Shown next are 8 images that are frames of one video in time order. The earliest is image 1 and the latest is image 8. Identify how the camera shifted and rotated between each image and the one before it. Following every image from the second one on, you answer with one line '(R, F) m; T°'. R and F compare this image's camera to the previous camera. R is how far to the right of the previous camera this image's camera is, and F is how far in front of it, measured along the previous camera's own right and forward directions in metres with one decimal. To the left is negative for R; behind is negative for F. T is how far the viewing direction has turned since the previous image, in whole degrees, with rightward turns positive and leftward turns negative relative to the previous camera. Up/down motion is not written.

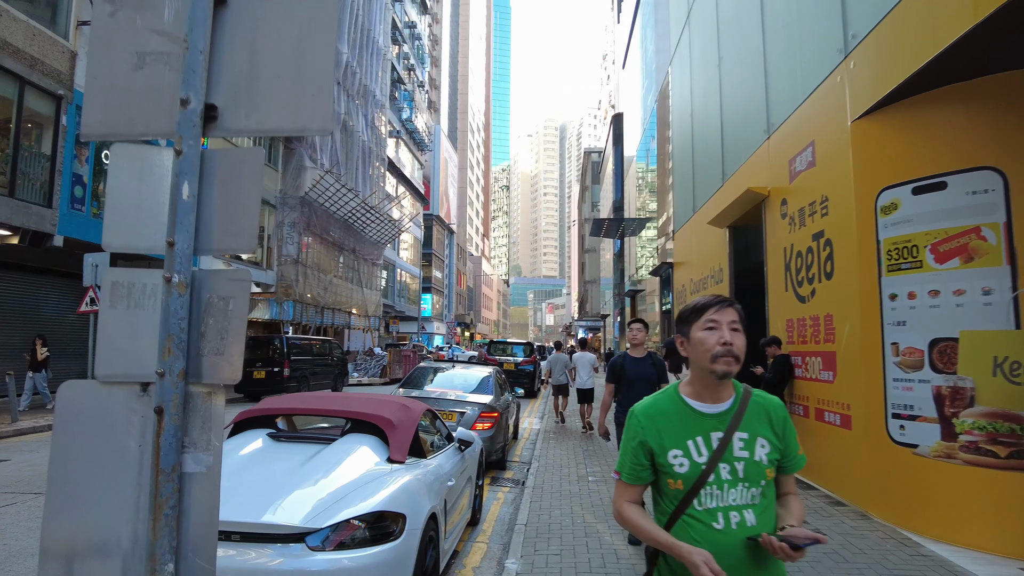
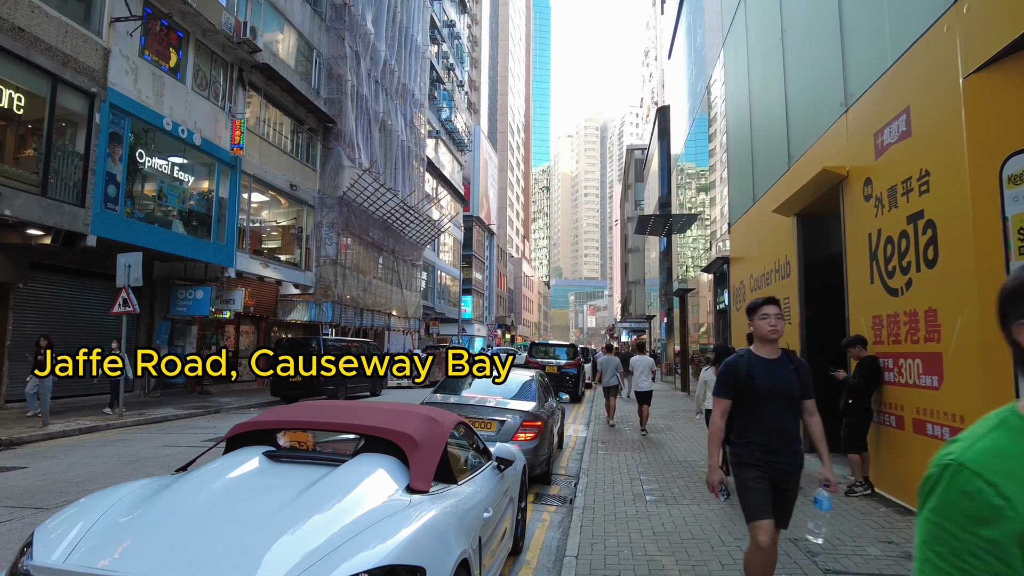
(0.0, +0.8) m; -4°
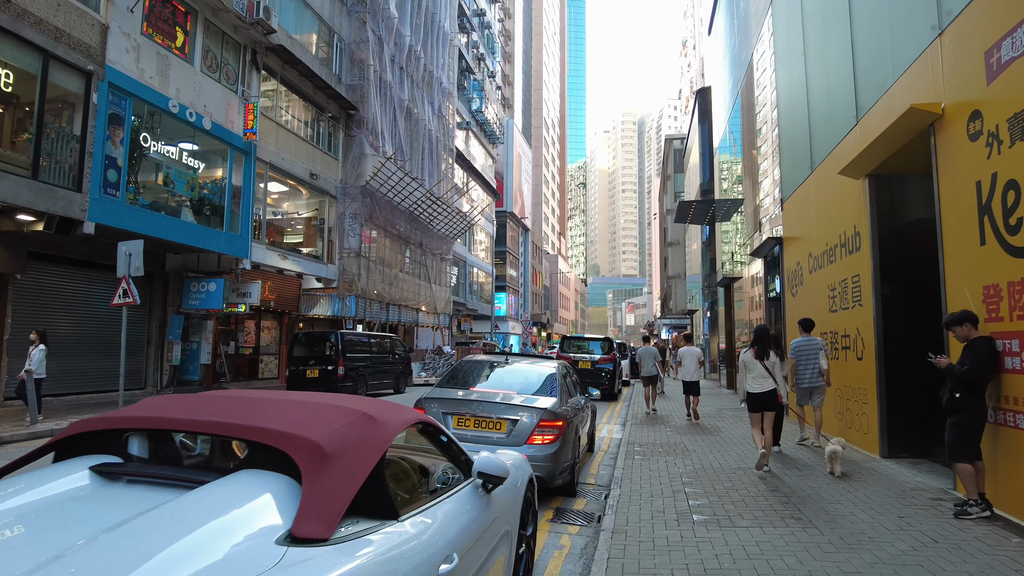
(+0.2, +1.3) m; -3°
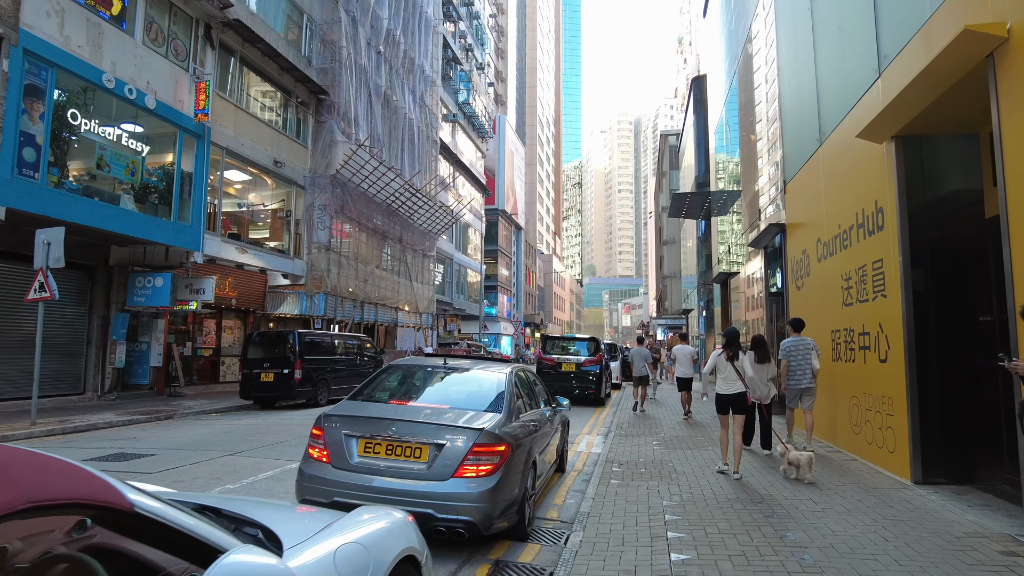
(+0.5, +1.5) m; 0°
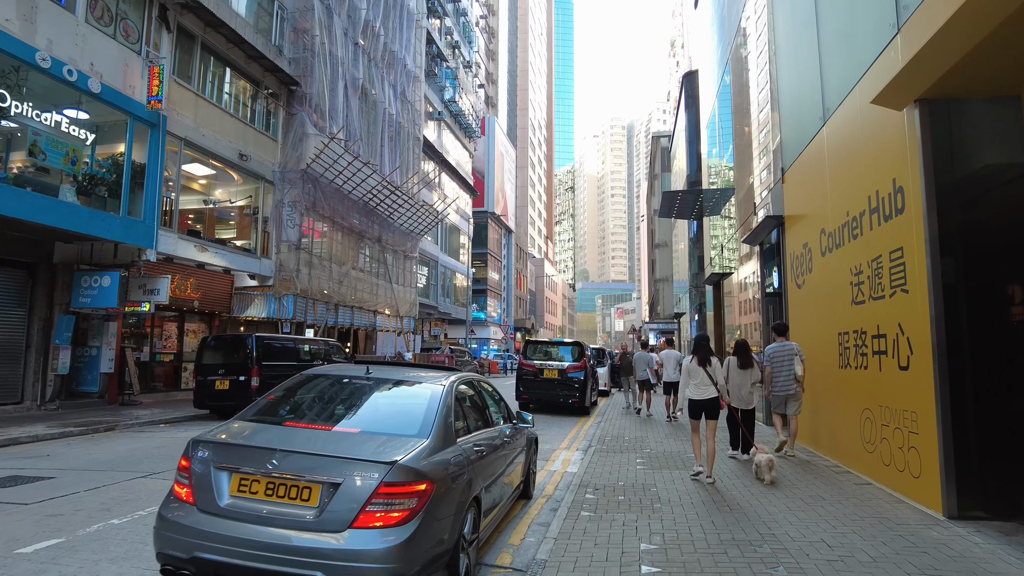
(+0.4, +1.1) m; +1°
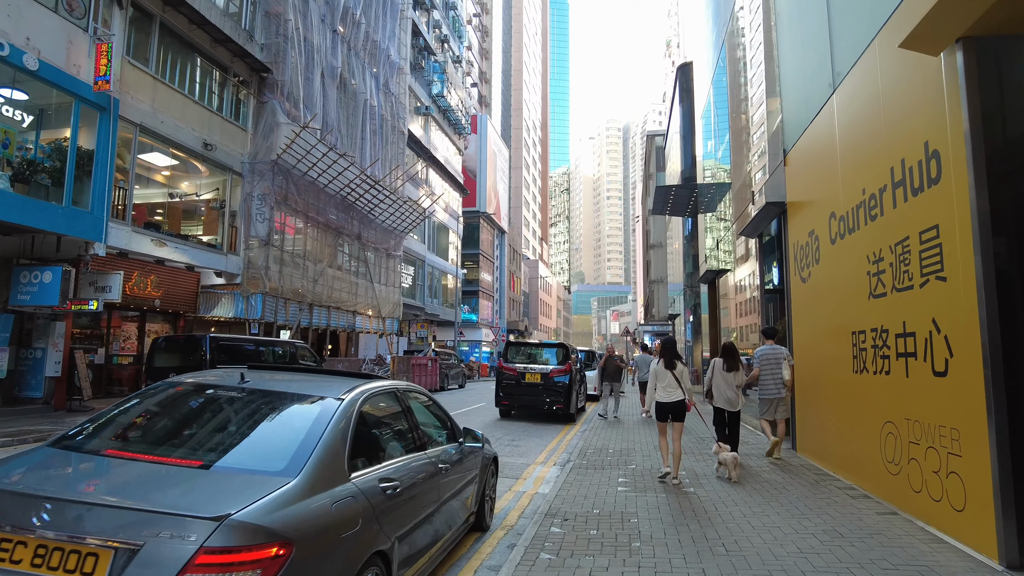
(+0.4, +1.1) m; 0°
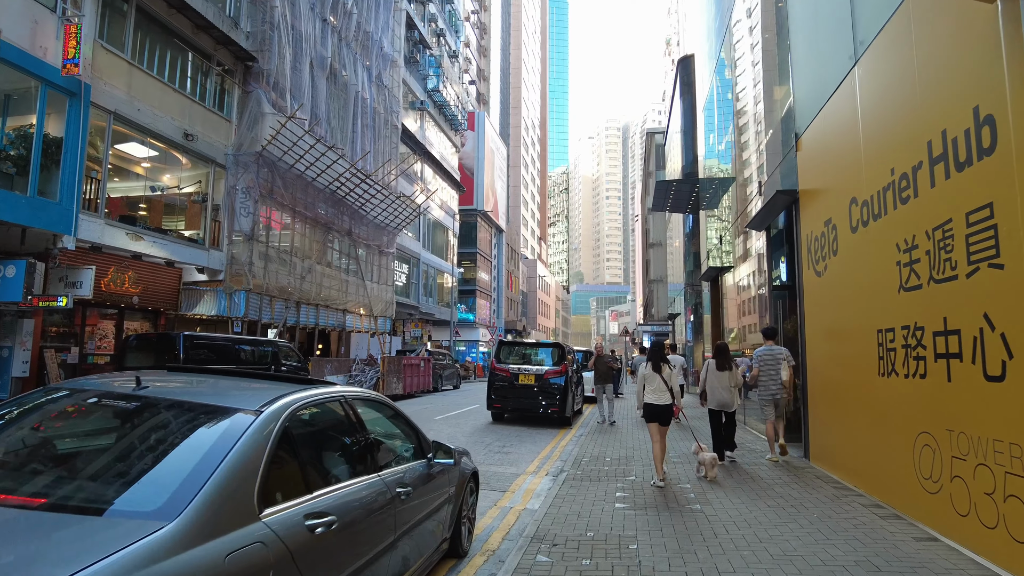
(+0.1, +0.7) m; 0°
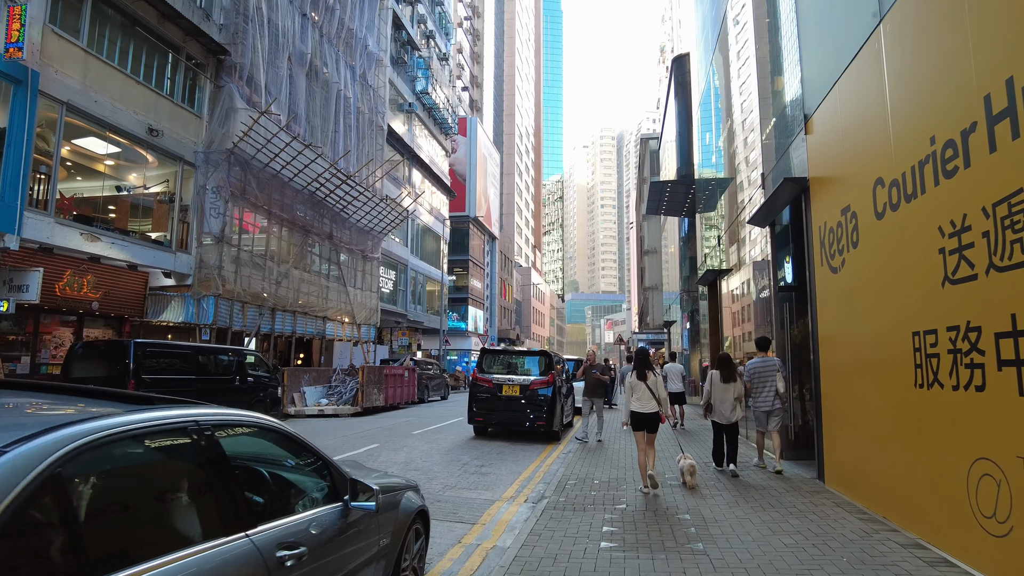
(+0.2, +1.0) m; 0°
